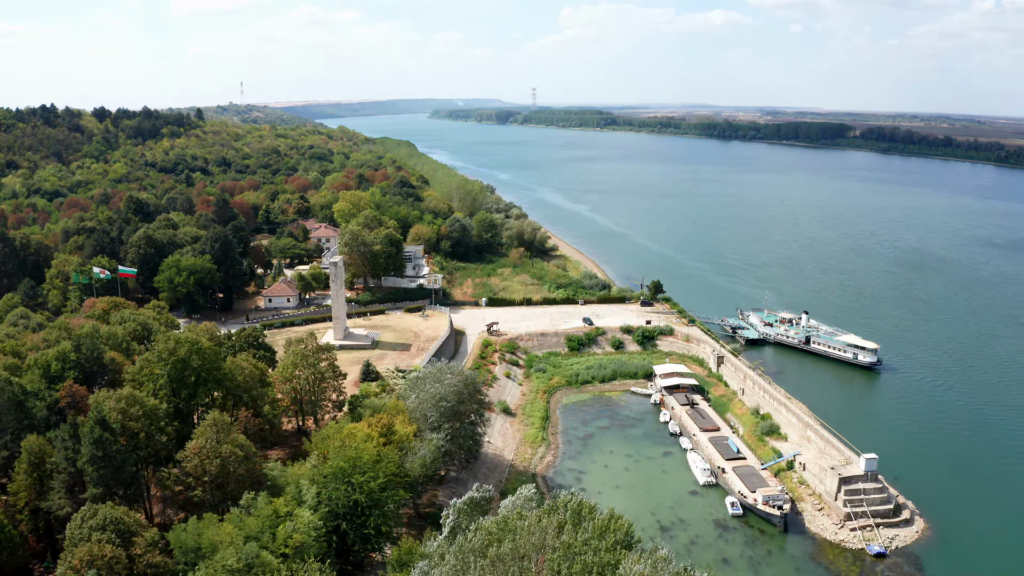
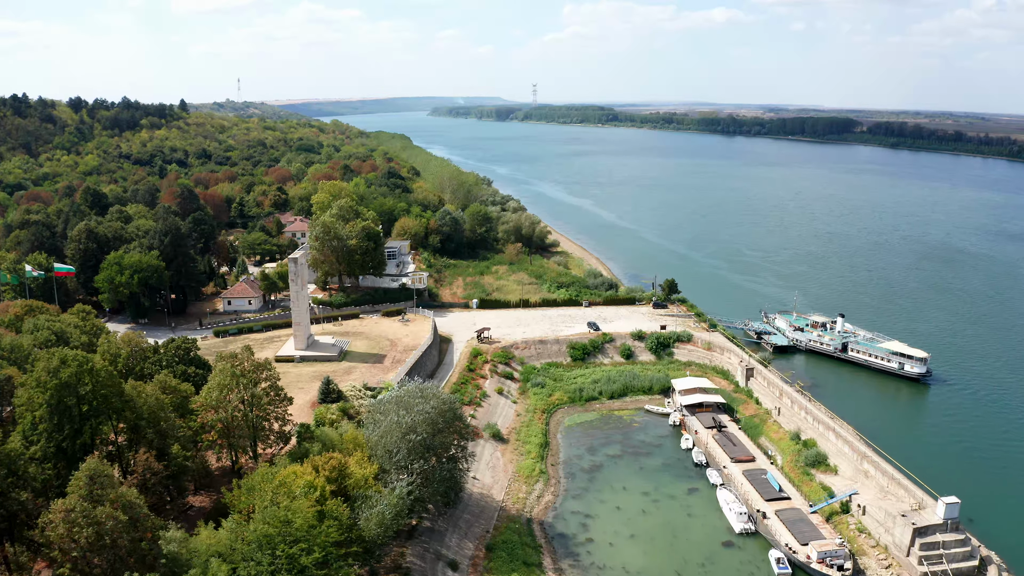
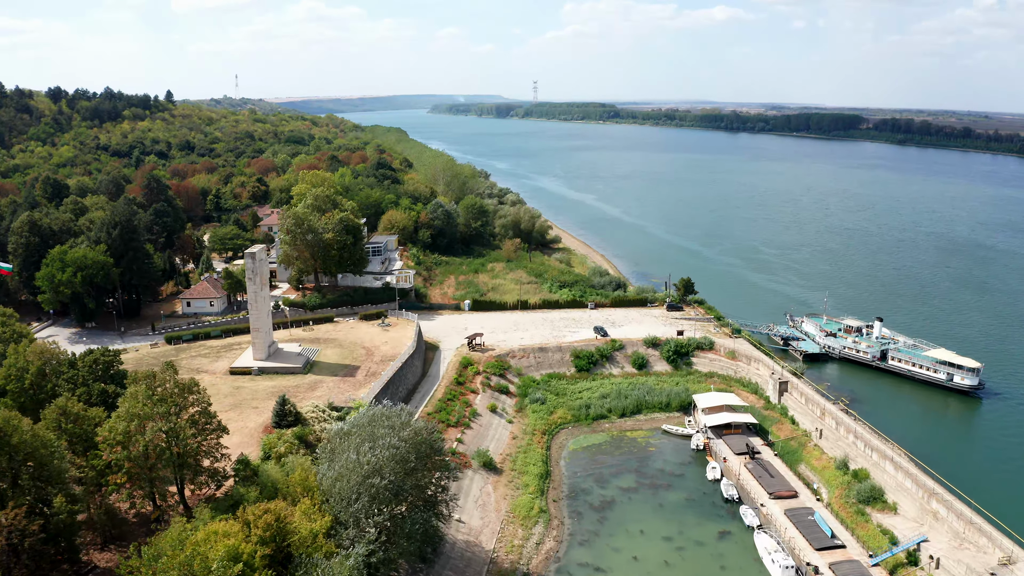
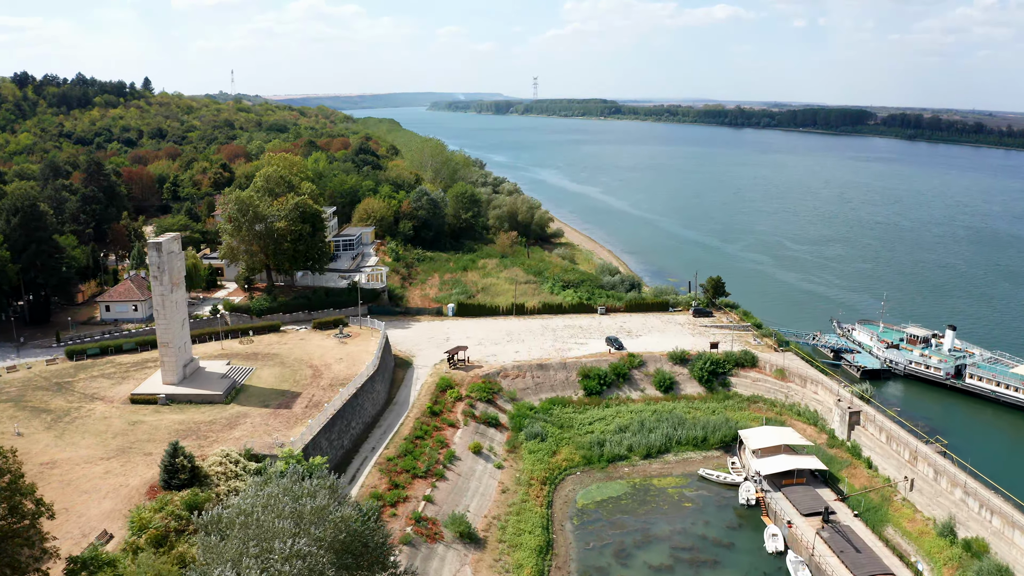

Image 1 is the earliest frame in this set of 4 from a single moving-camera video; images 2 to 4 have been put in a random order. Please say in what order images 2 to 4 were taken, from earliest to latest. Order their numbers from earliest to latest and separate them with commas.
2, 3, 4
